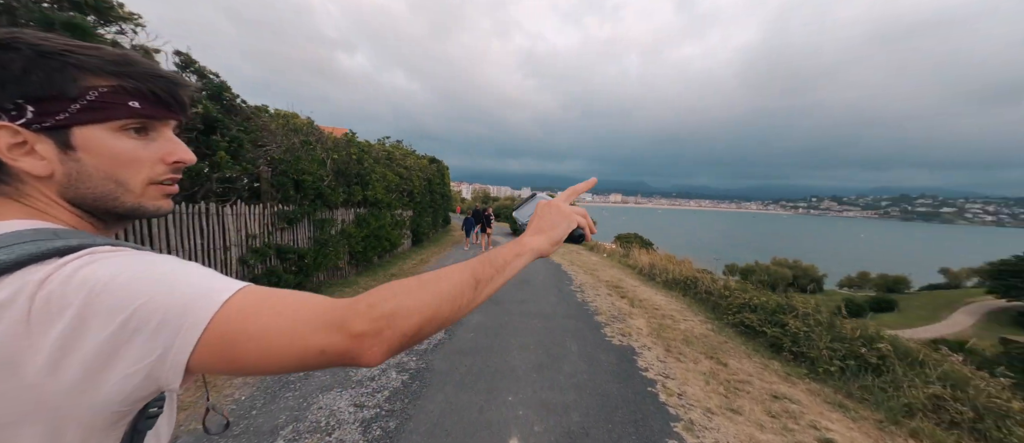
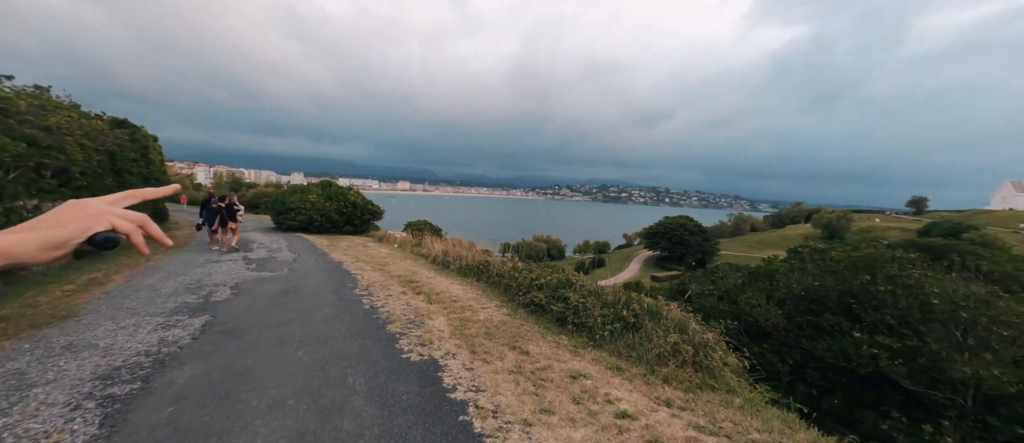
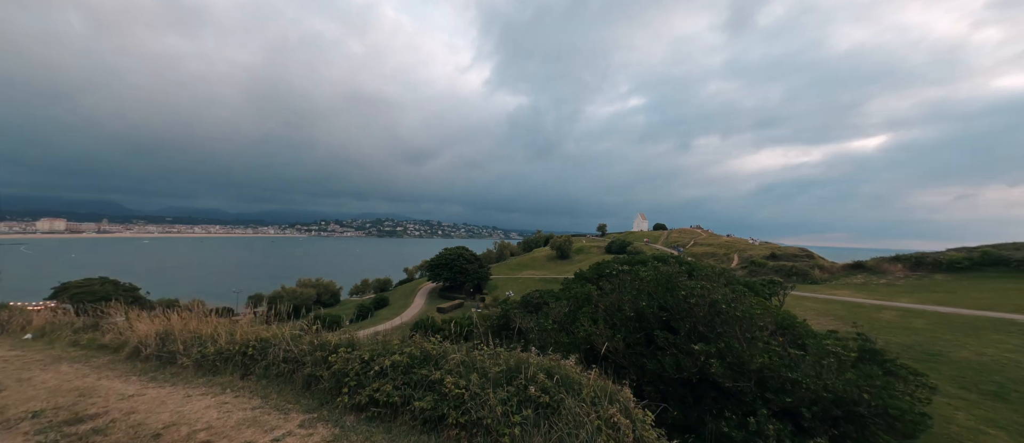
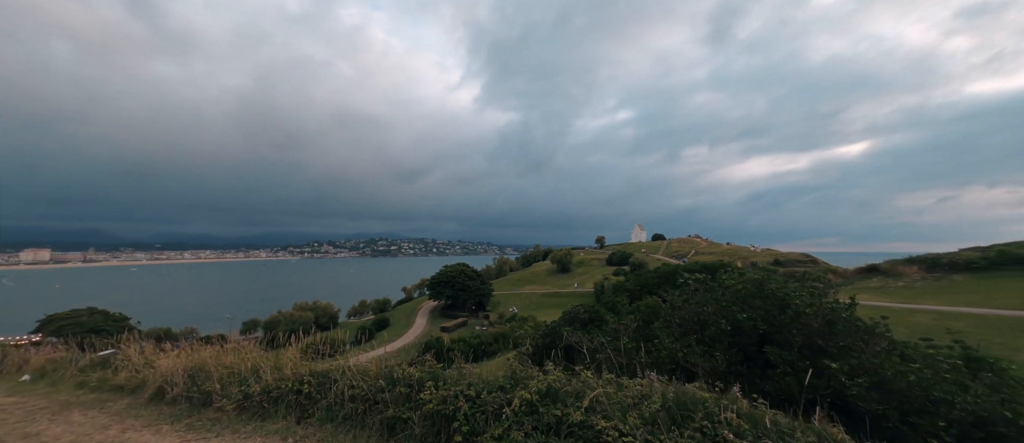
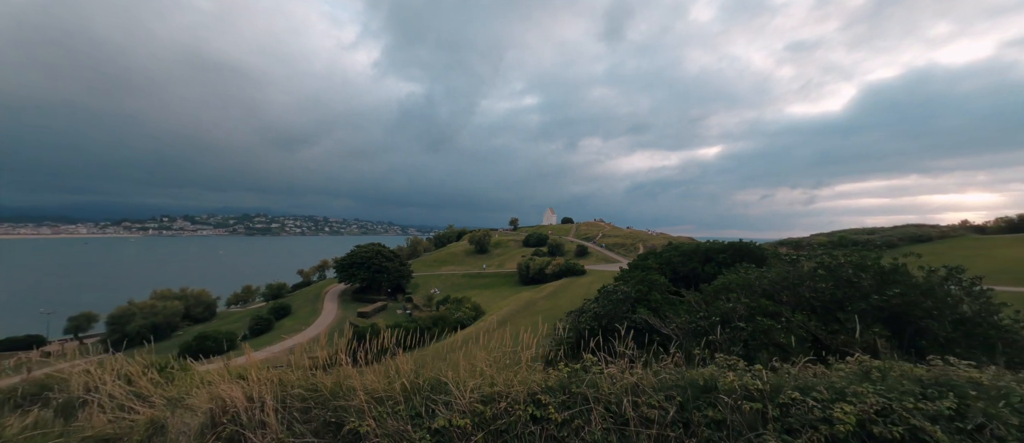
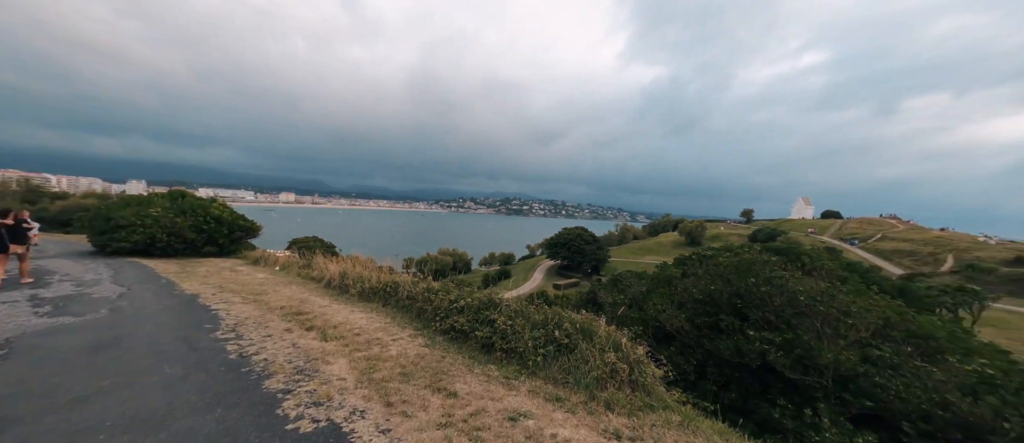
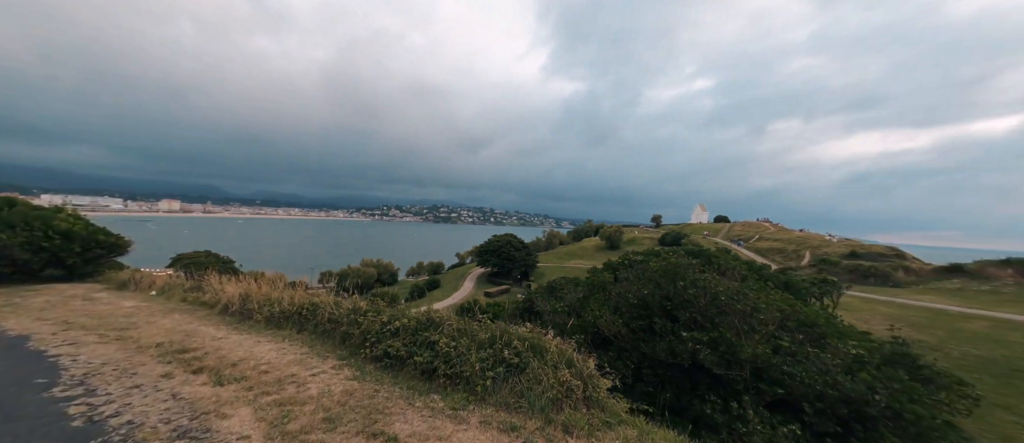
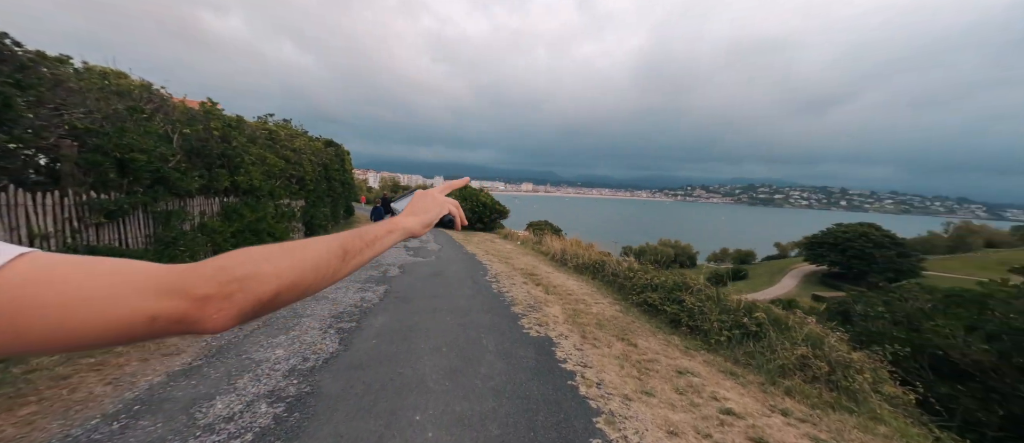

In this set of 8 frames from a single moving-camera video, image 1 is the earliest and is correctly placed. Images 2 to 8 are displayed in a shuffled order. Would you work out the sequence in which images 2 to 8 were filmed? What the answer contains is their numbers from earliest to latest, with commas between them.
8, 2, 6, 7, 3, 4, 5
